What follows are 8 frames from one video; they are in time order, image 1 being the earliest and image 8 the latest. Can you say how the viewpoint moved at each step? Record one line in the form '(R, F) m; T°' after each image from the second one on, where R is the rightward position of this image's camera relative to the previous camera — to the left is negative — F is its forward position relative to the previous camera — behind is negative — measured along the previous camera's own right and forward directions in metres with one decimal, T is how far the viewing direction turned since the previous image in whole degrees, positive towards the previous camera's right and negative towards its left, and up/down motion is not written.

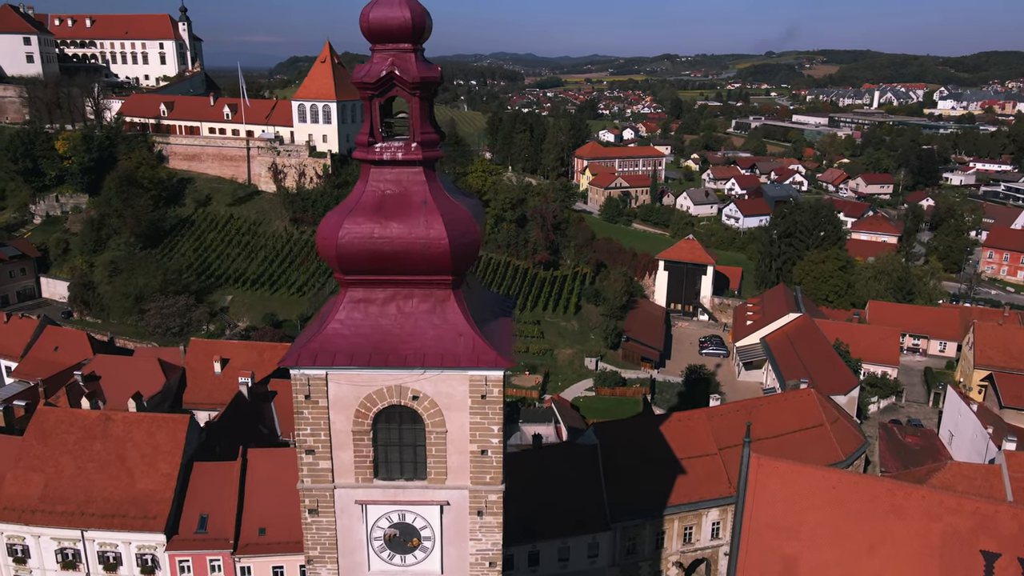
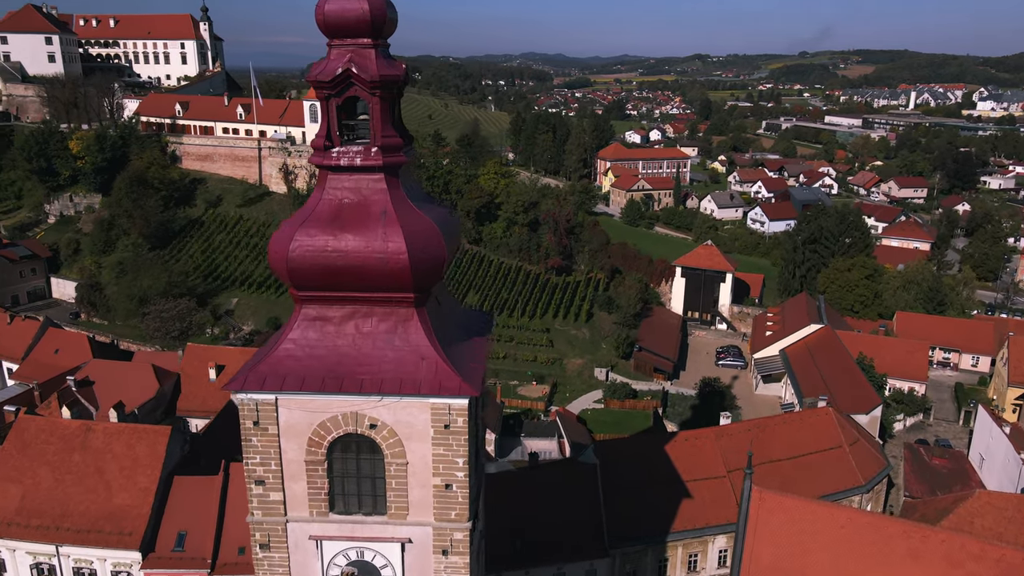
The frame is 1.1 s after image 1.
(+0.7, +0.9) m; -2°
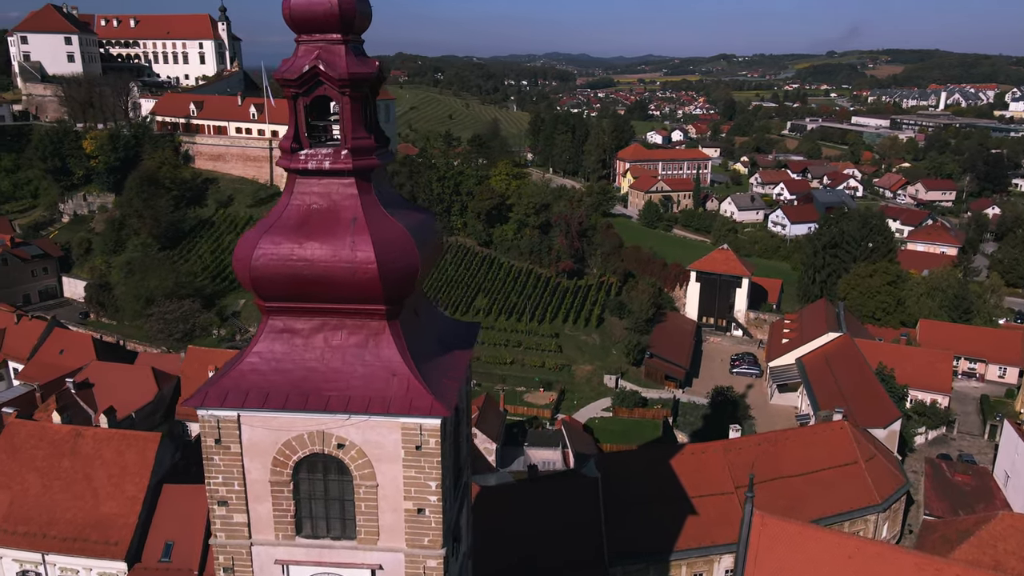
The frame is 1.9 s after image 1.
(+0.5, +0.6) m; -2°
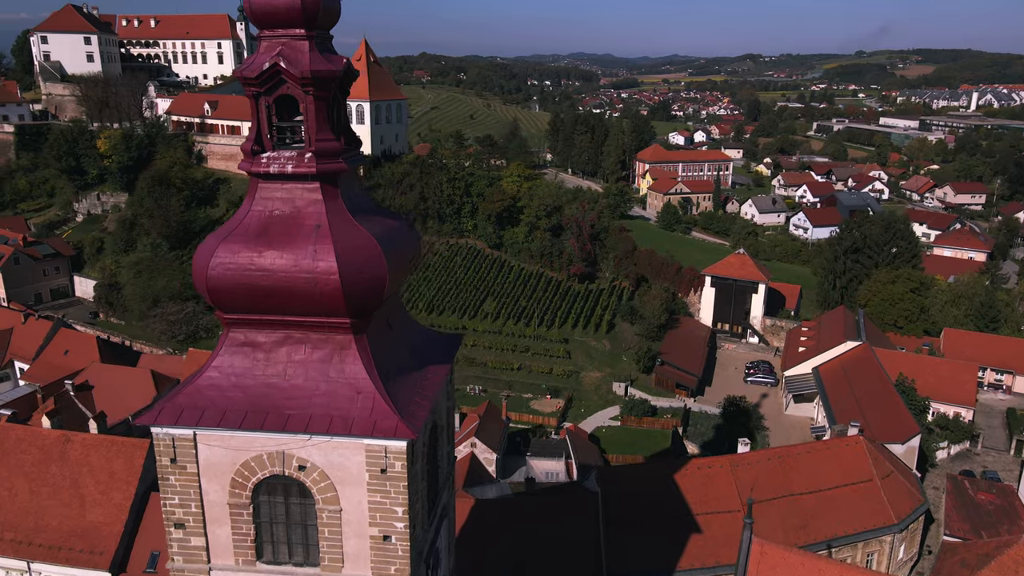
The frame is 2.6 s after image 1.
(+0.5, +0.6) m; -2°
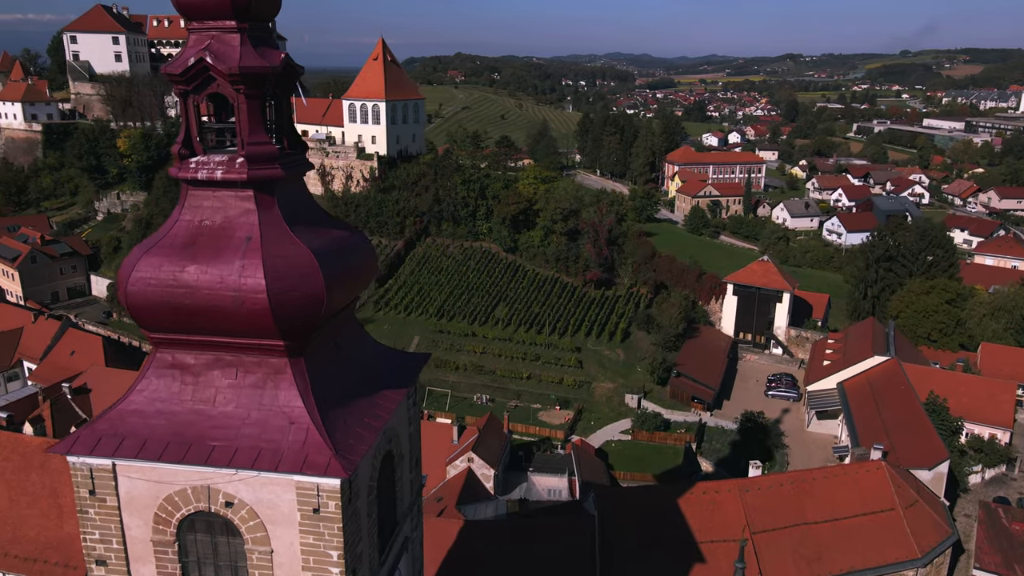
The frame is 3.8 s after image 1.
(+0.8, +0.8) m; -3°
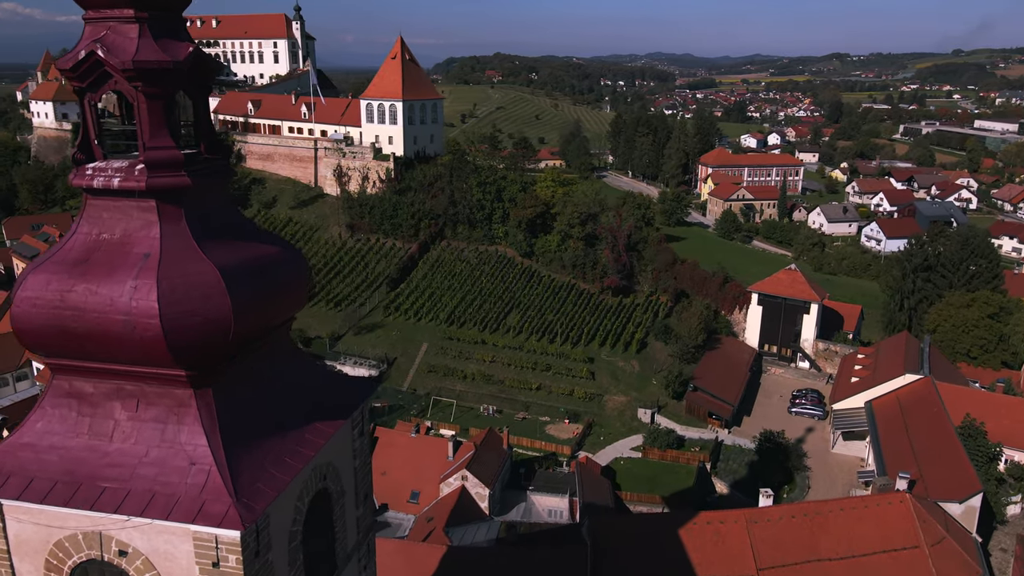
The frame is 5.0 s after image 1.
(+0.9, +0.9) m; -3°
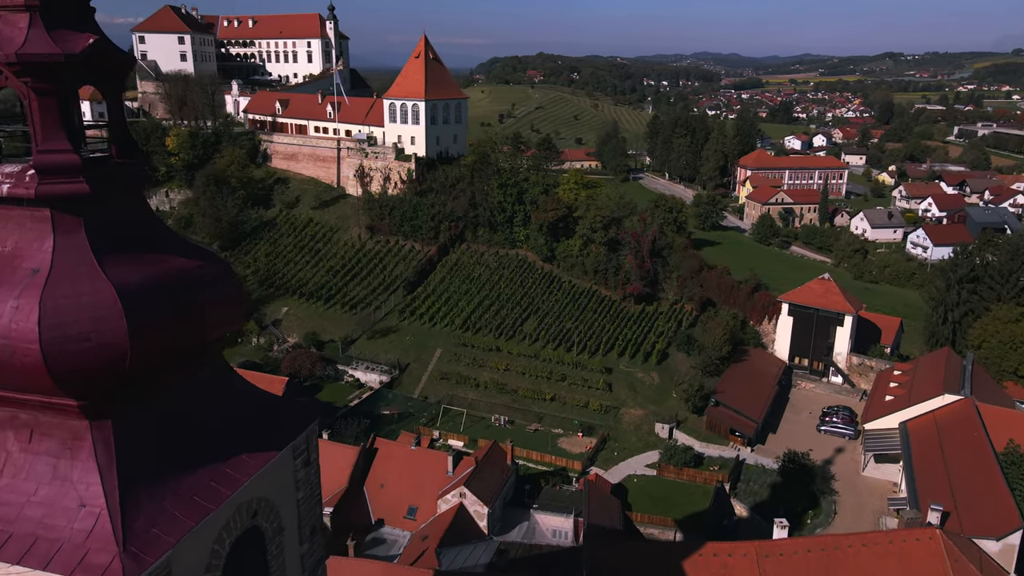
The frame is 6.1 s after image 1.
(+0.8, +0.8) m; -3°
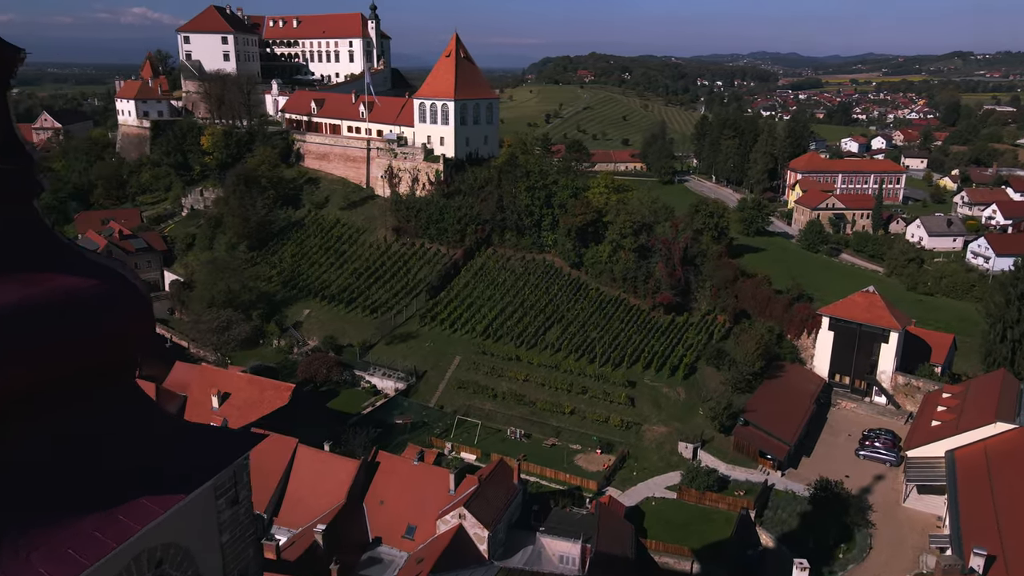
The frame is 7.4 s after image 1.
(+0.9, +0.9) m; -4°
